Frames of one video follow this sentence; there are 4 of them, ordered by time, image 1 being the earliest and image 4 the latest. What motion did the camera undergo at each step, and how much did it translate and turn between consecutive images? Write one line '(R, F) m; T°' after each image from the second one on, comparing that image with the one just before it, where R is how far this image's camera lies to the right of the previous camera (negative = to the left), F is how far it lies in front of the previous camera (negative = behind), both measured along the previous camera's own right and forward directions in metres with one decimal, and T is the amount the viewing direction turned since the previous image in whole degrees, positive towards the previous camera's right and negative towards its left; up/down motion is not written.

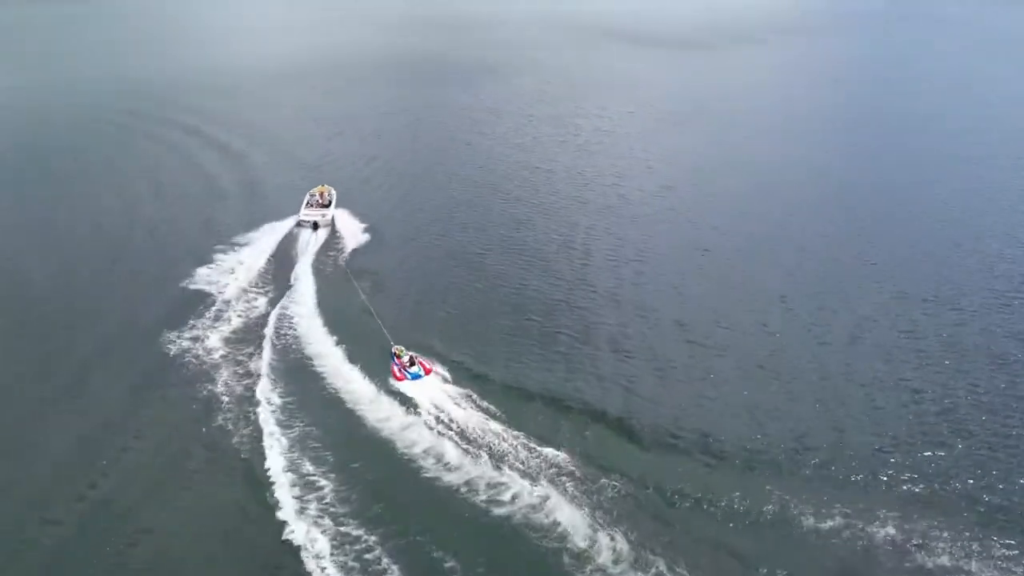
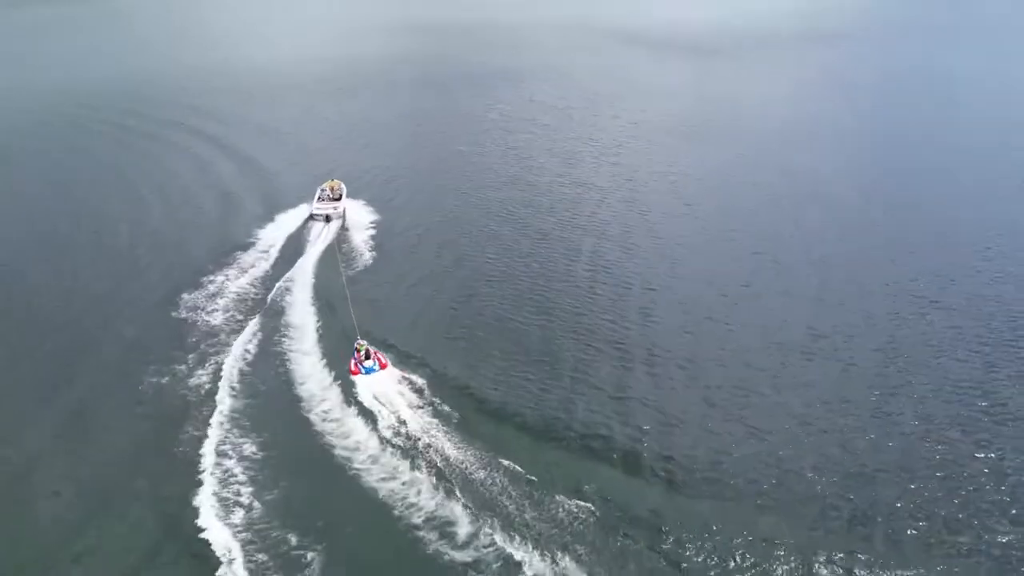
(+3.0, +0.4) m; -9°
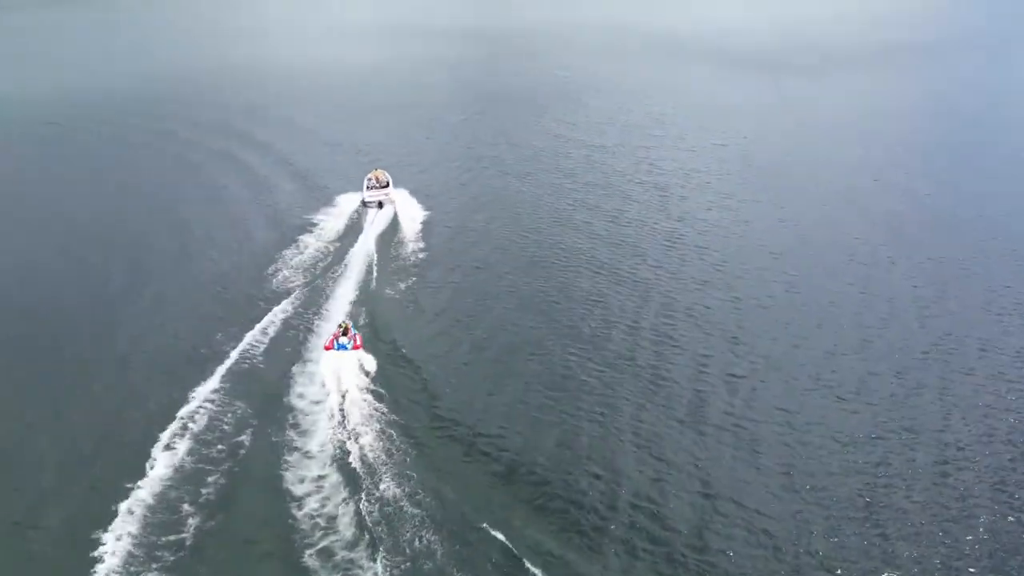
(-0.7, +2.7) m; 0°
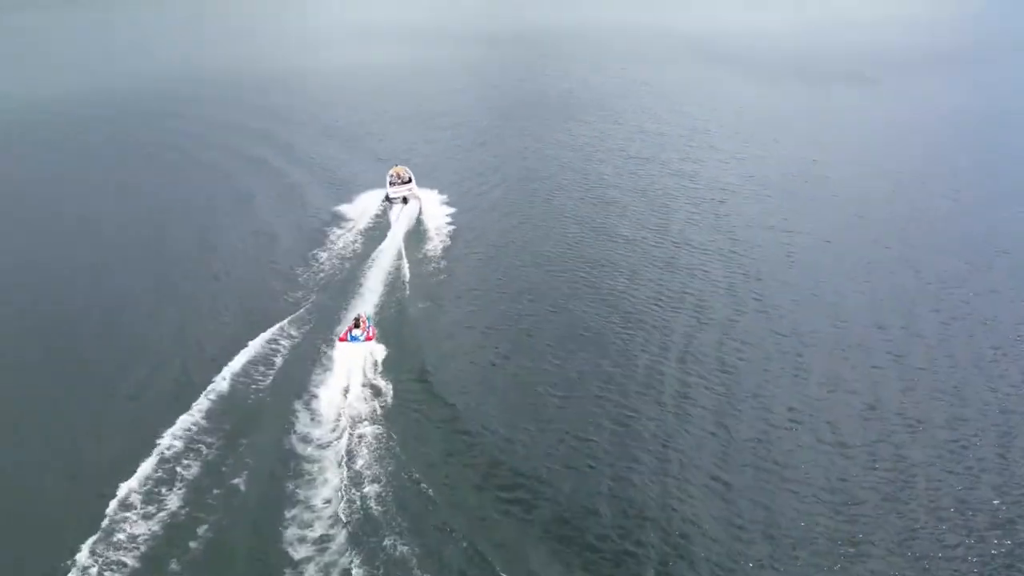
(-0.3, +1.0) m; 0°
